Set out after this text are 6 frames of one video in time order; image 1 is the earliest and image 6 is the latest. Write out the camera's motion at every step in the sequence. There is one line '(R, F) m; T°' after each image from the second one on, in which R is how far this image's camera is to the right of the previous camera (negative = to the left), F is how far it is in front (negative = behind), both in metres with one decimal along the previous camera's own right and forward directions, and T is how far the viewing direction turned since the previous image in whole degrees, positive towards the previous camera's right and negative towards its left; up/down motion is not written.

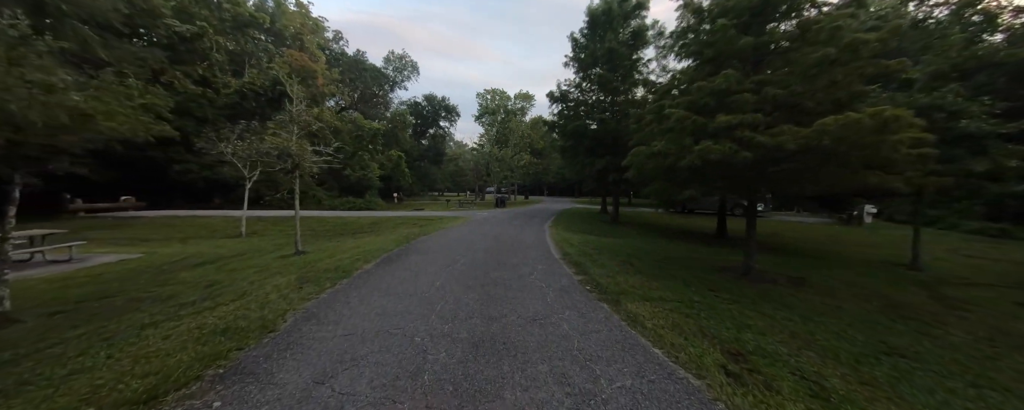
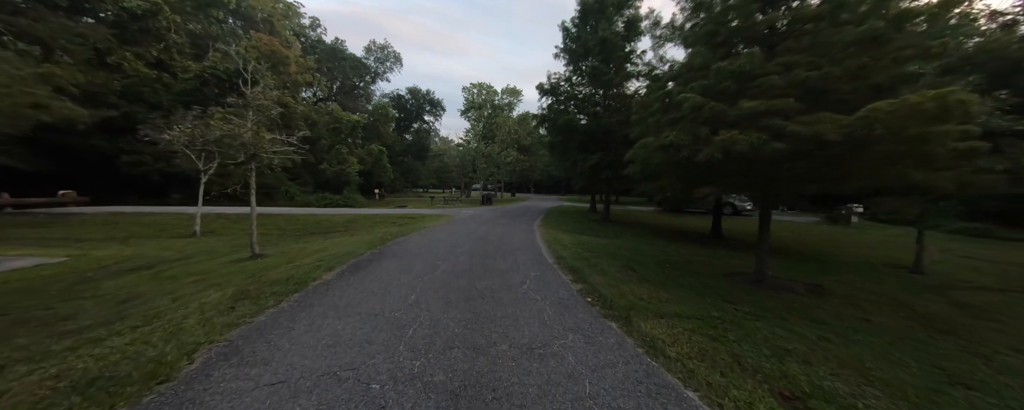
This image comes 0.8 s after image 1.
(-0.1, +0.9) m; +3°
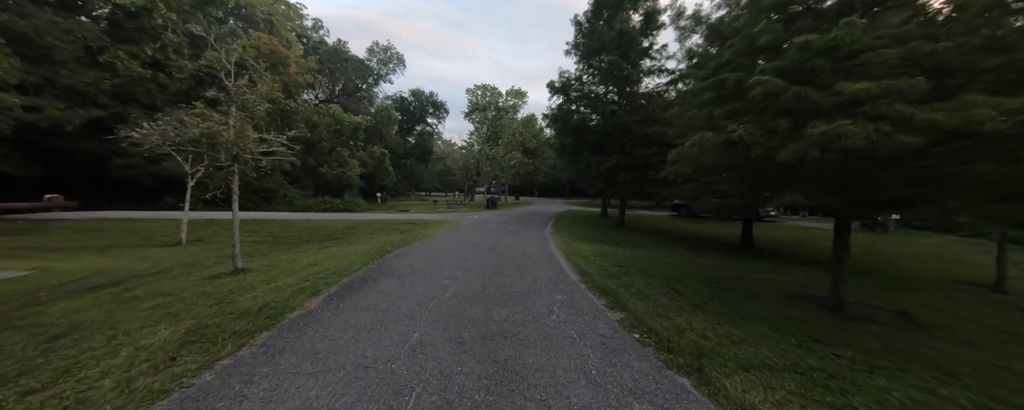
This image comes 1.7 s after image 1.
(-0.3, +1.0) m; -1°
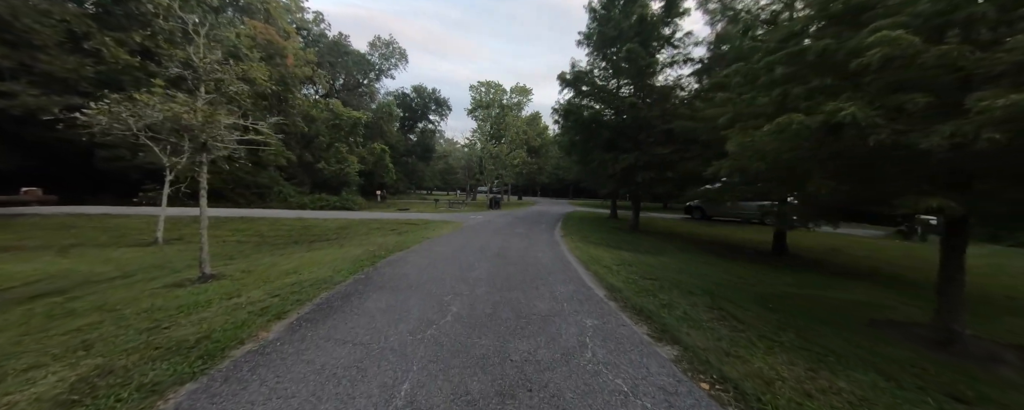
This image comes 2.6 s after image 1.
(-0.2, +1.0) m; 0°
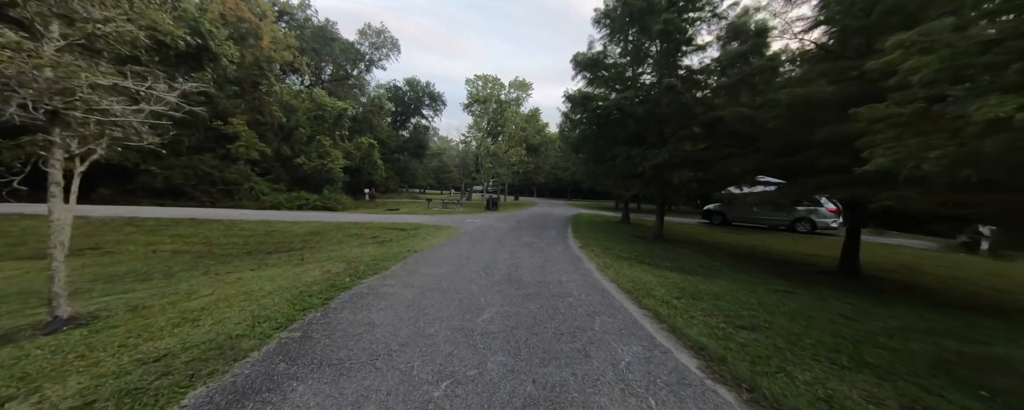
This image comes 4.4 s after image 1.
(-0.4, +2.1) m; +1°
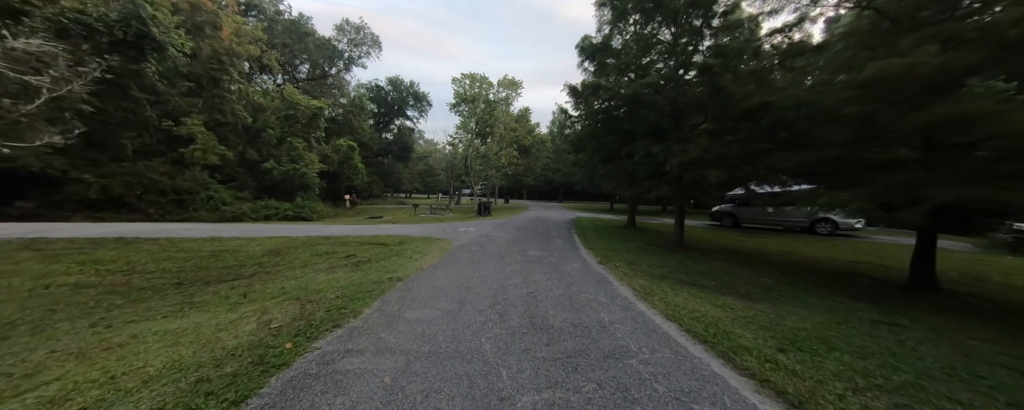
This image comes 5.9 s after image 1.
(-0.4, +1.7) m; +2°
